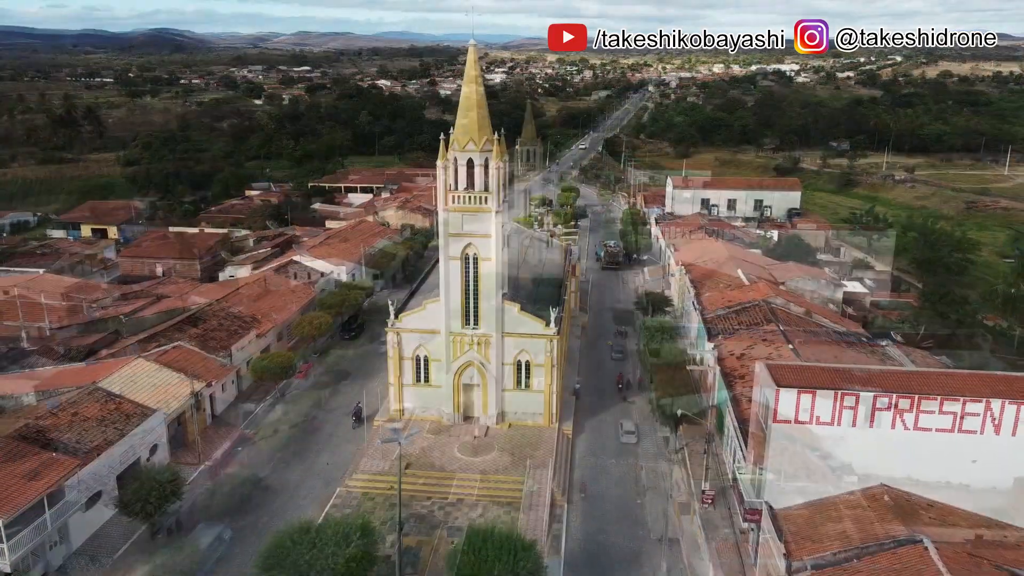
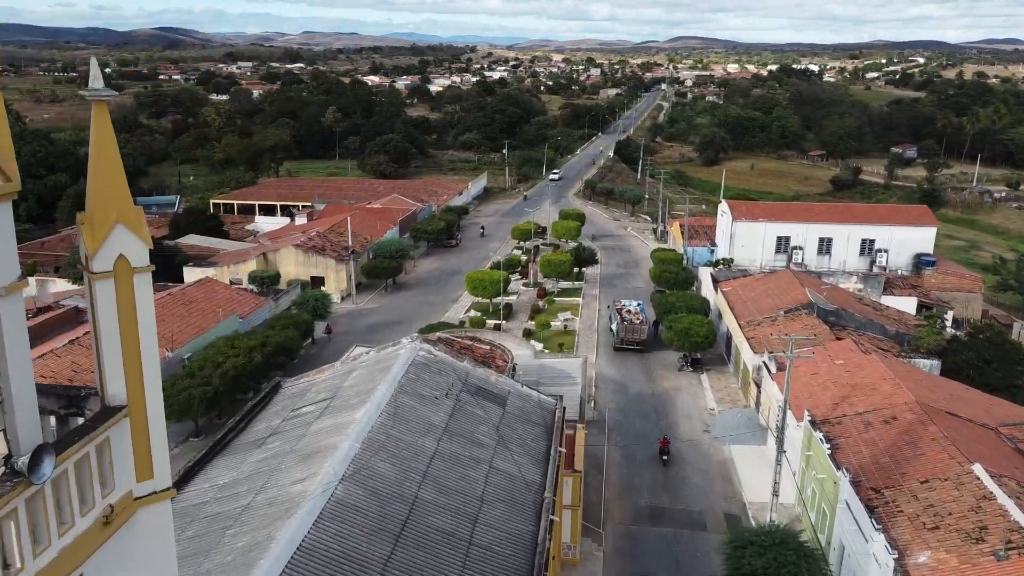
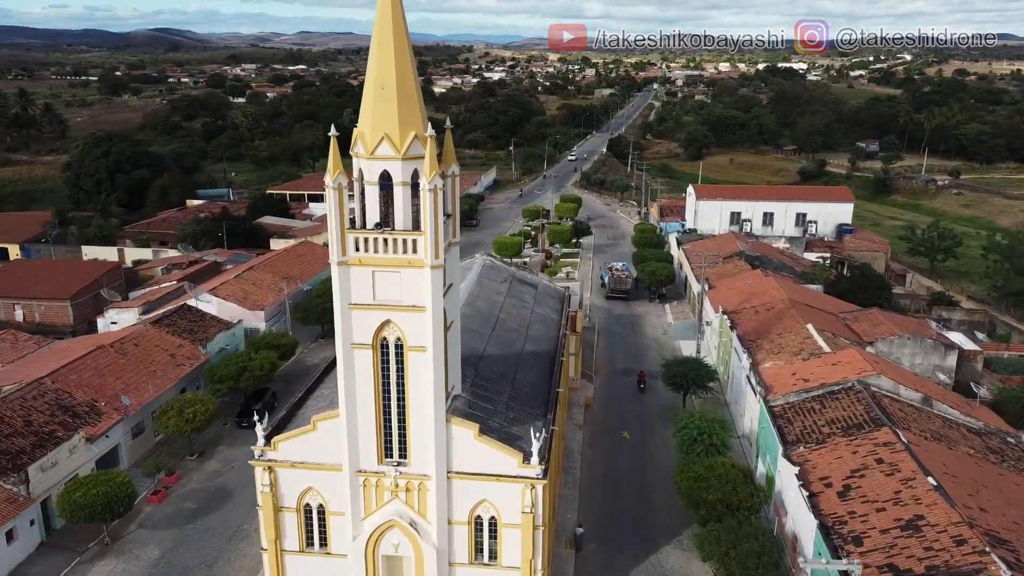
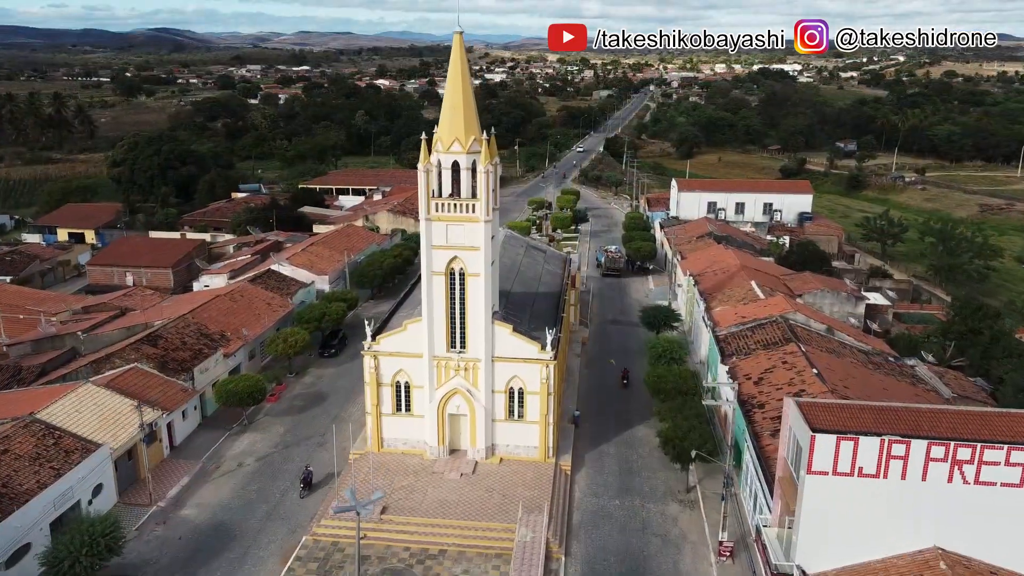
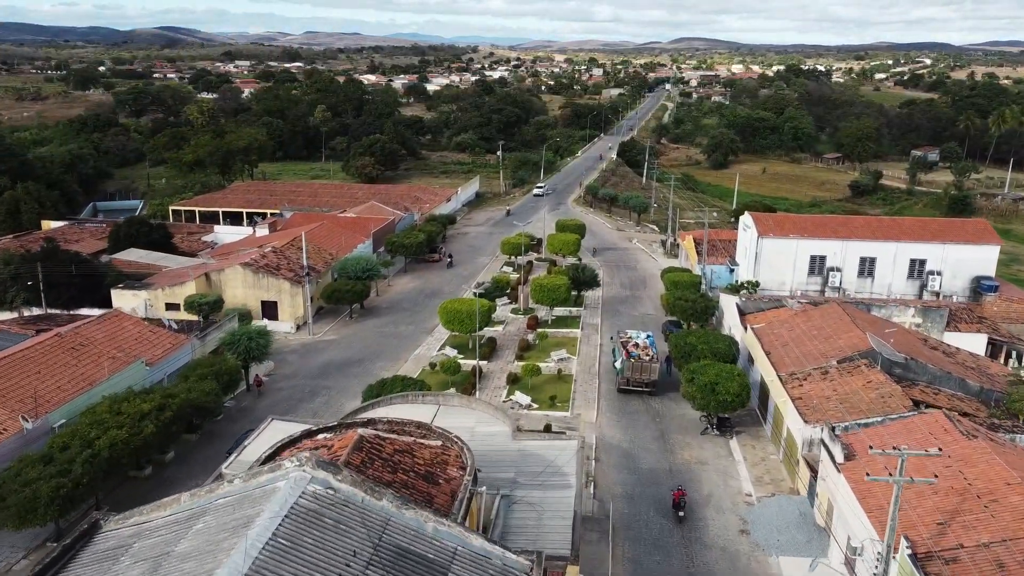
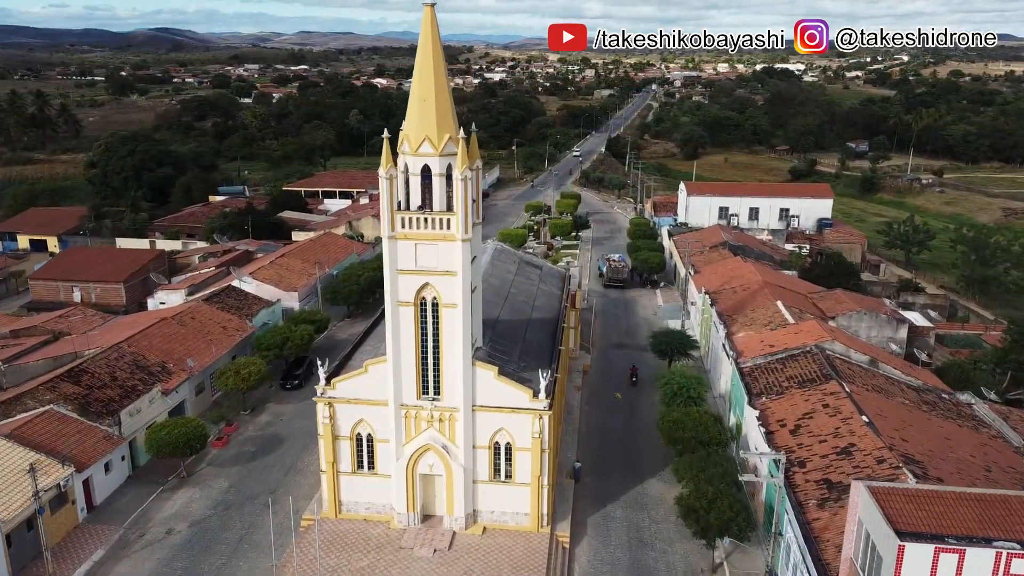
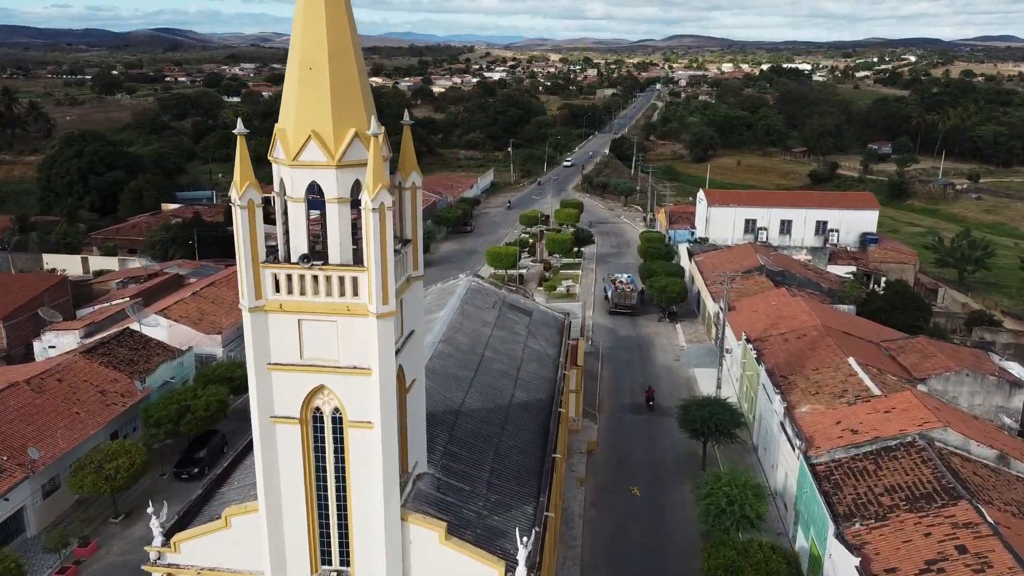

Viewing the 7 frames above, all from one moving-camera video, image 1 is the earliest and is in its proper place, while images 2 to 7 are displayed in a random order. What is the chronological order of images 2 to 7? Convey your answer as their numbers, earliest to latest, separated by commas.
4, 6, 3, 7, 2, 5
